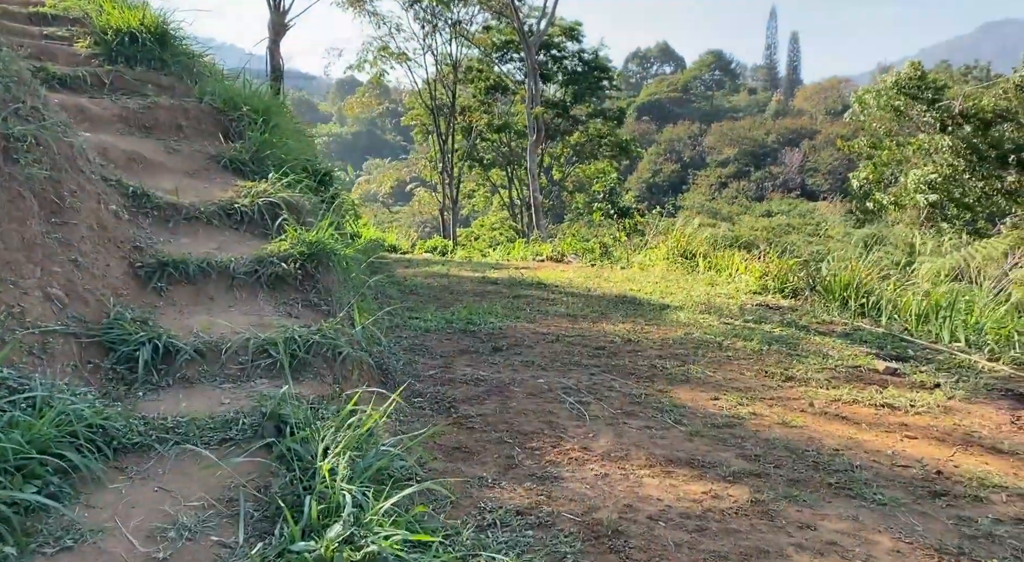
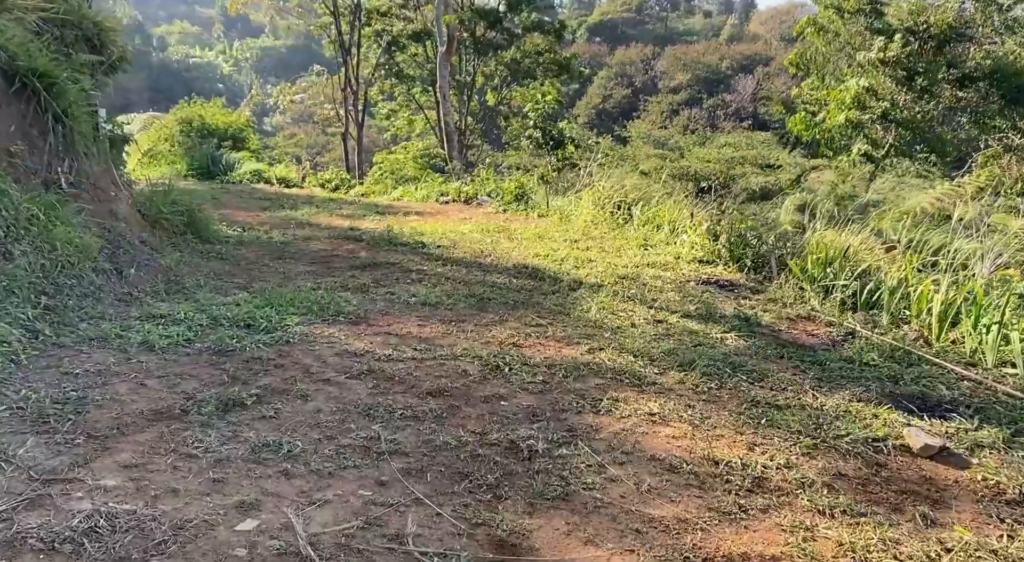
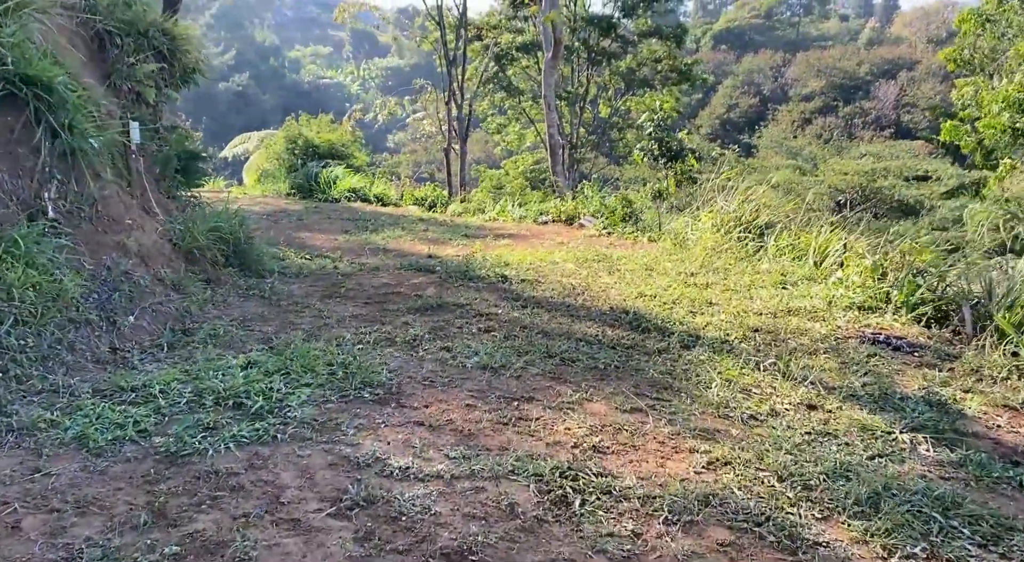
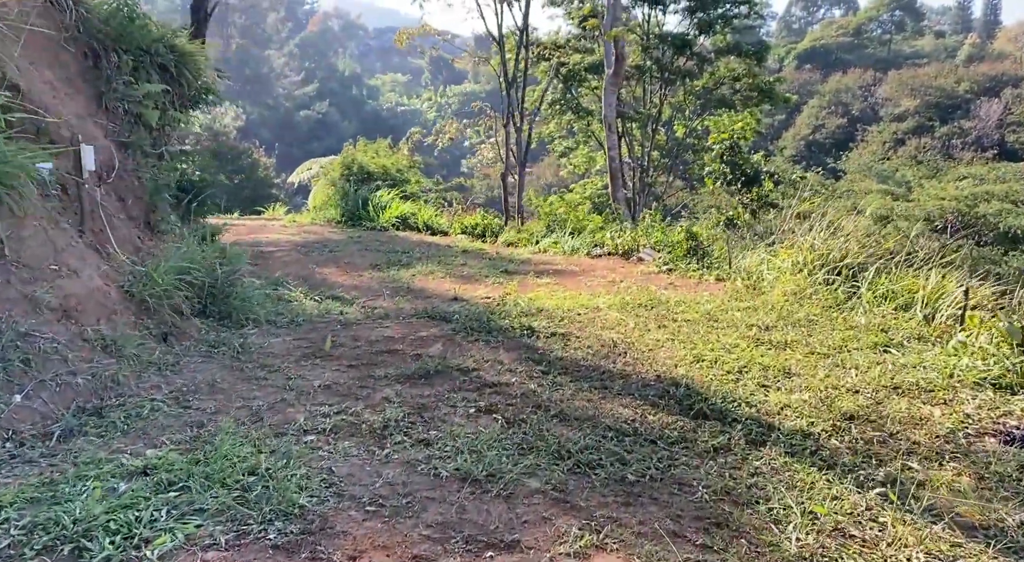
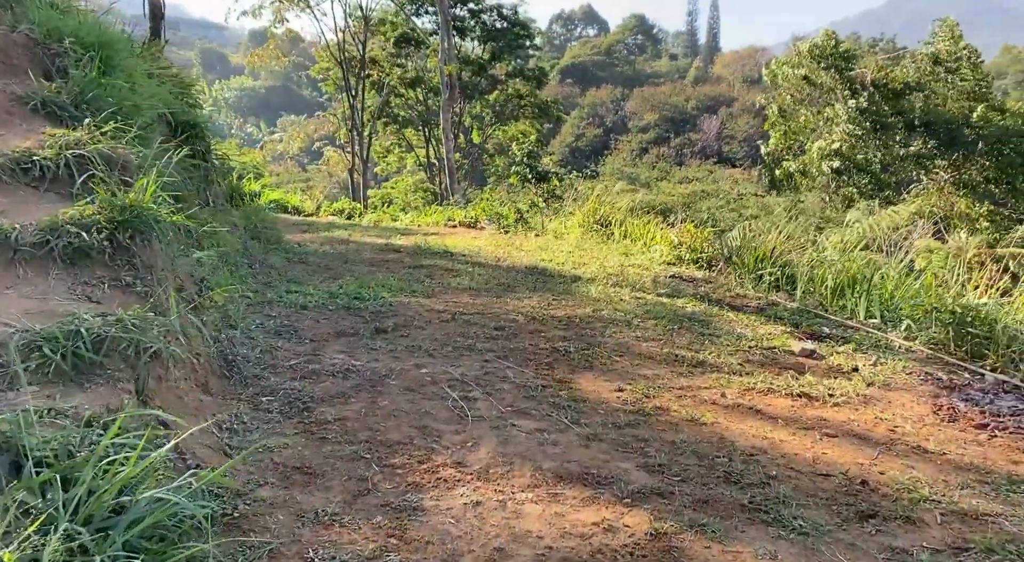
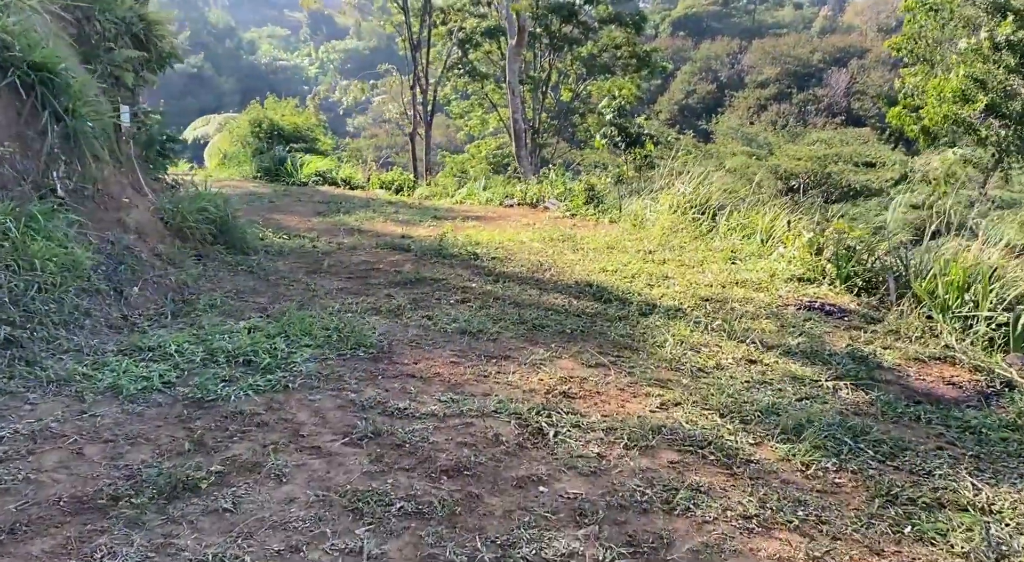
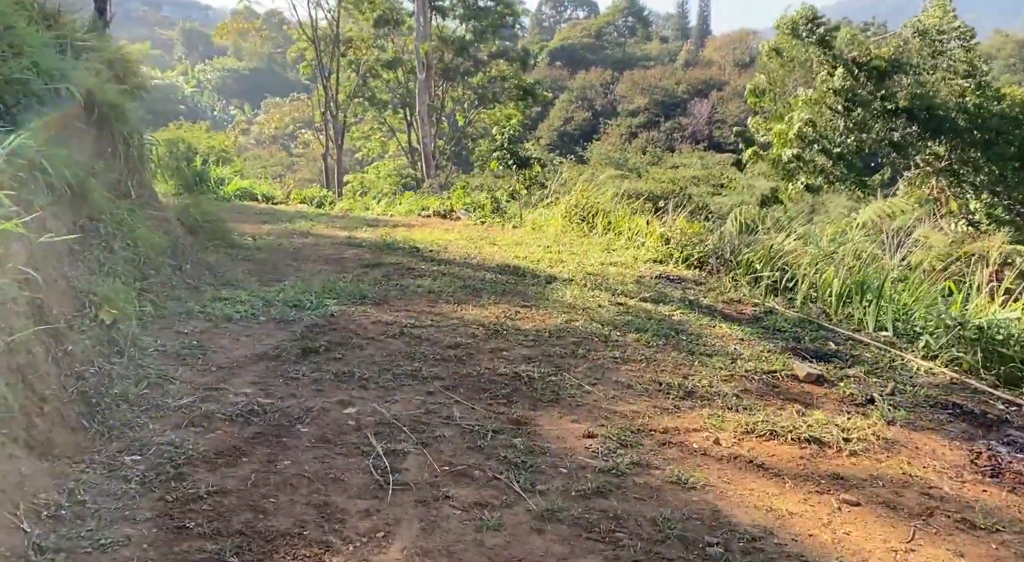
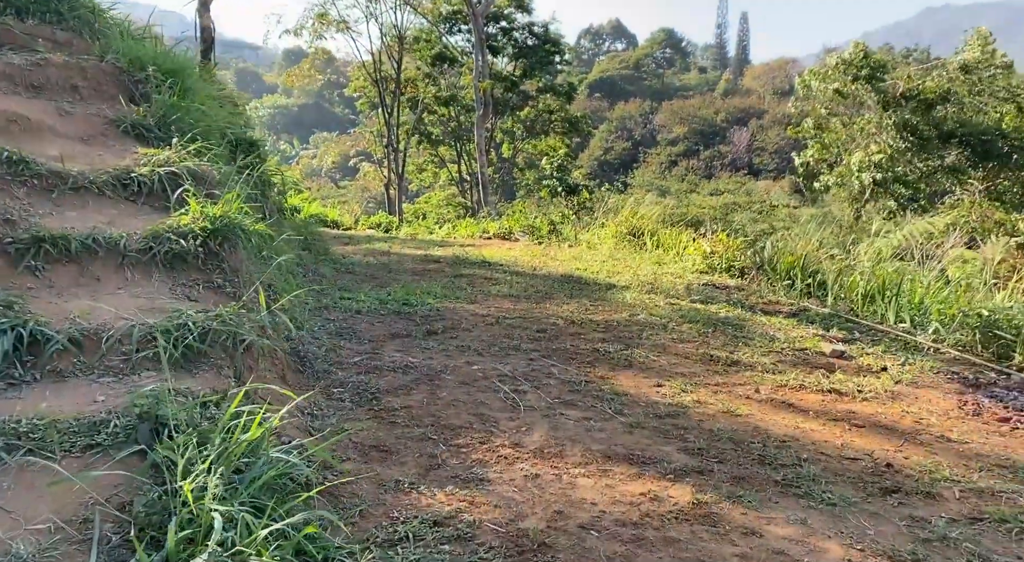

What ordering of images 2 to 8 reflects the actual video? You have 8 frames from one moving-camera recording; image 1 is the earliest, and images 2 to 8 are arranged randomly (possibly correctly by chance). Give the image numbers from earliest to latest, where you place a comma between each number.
8, 5, 7, 2, 6, 3, 4
